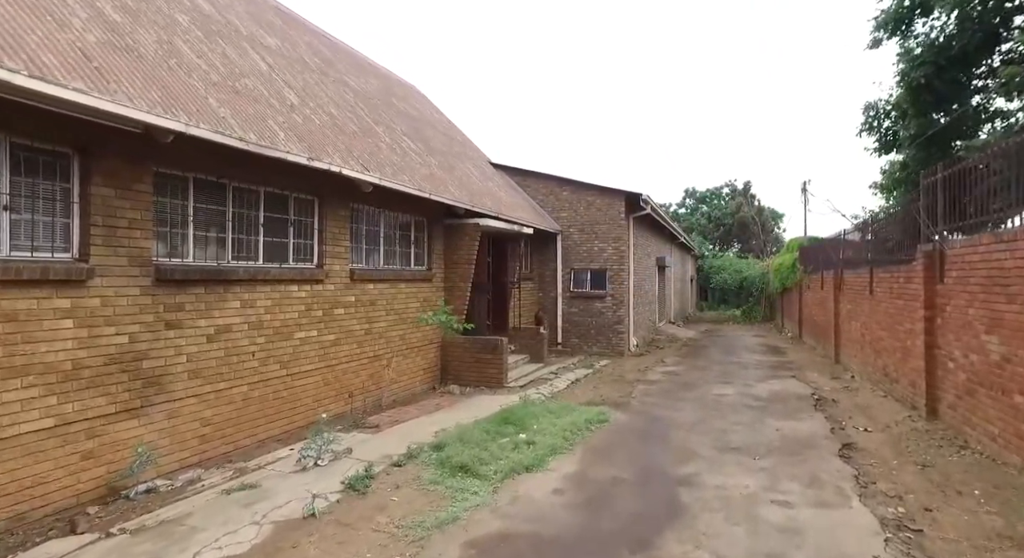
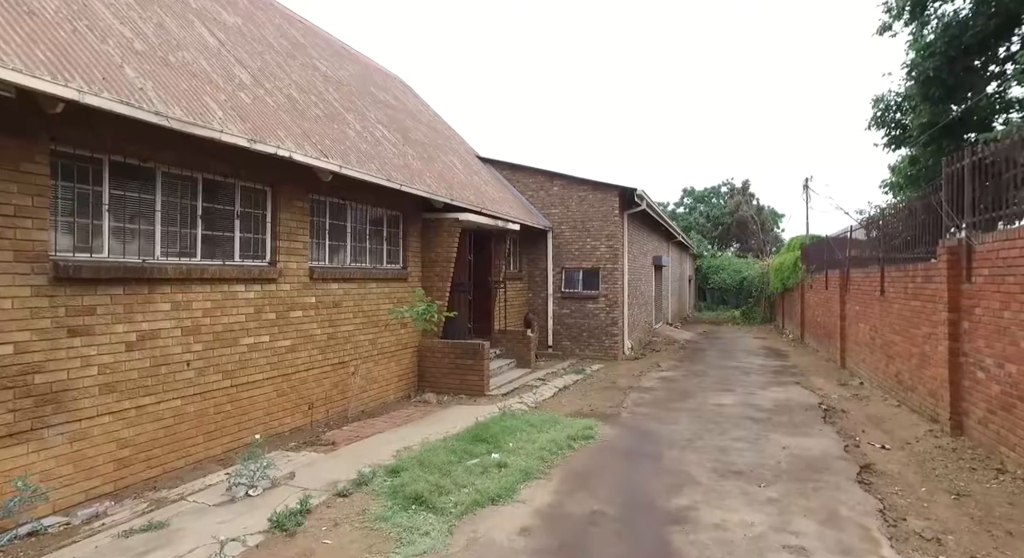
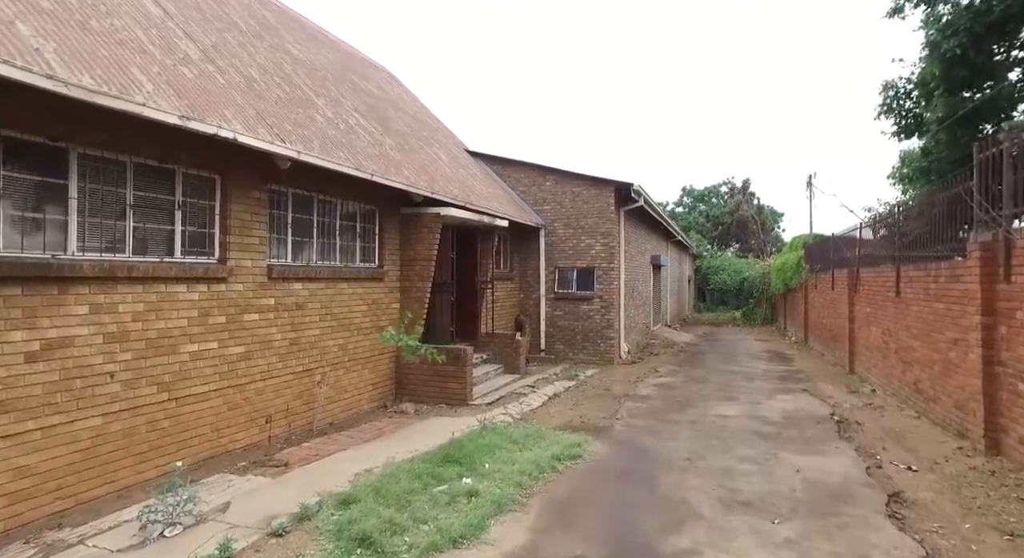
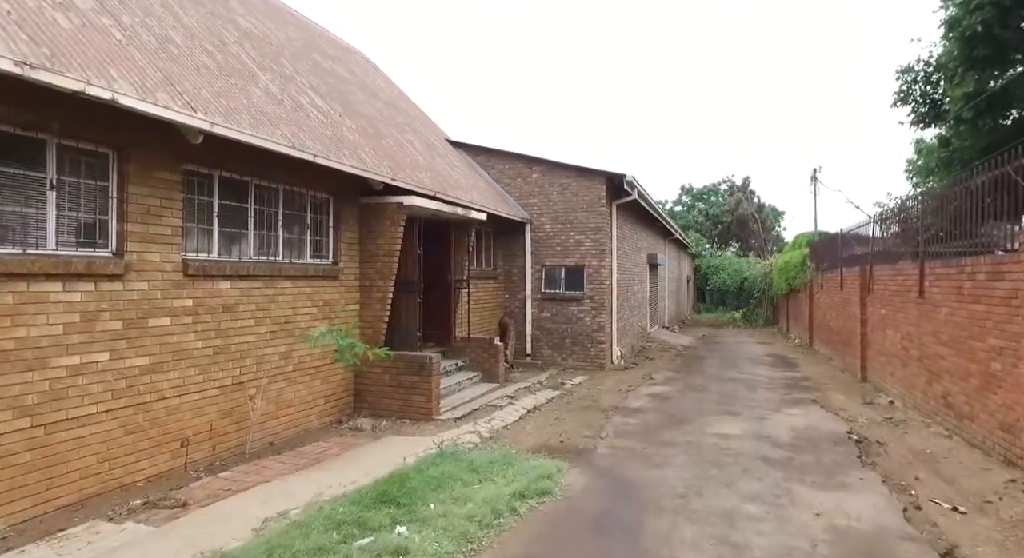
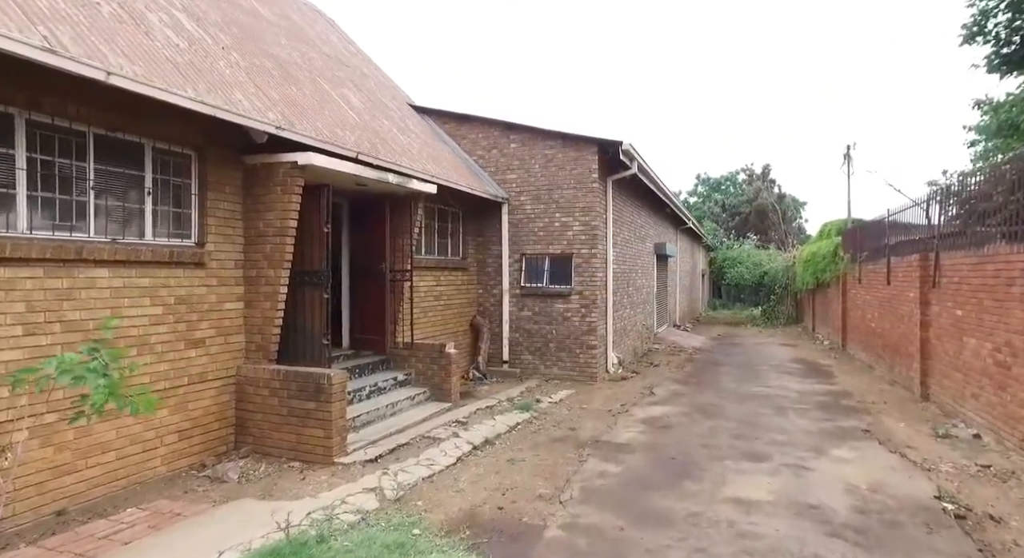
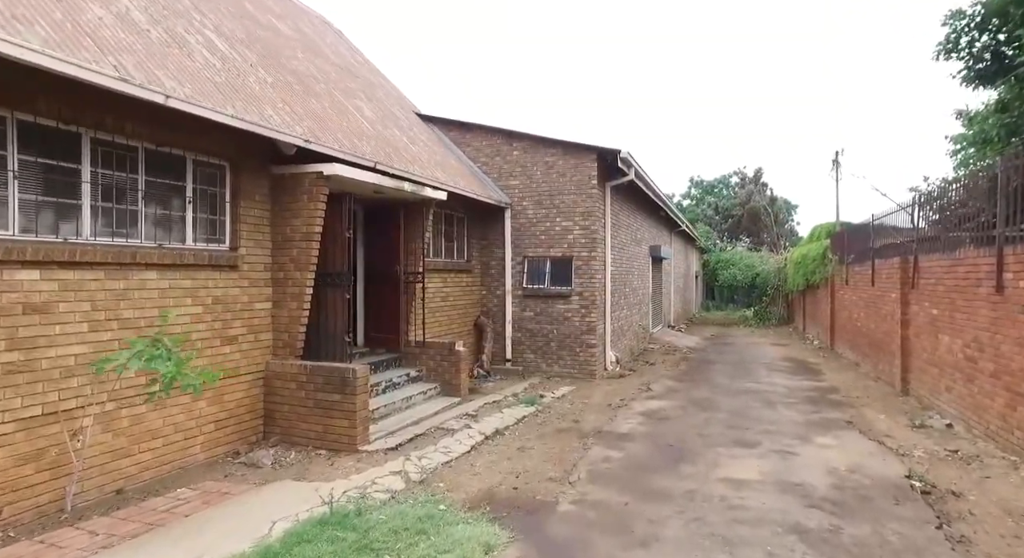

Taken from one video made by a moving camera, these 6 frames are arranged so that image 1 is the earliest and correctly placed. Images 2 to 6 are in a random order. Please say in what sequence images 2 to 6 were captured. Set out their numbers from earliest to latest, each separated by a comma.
2, 3, 4, 6, 5
